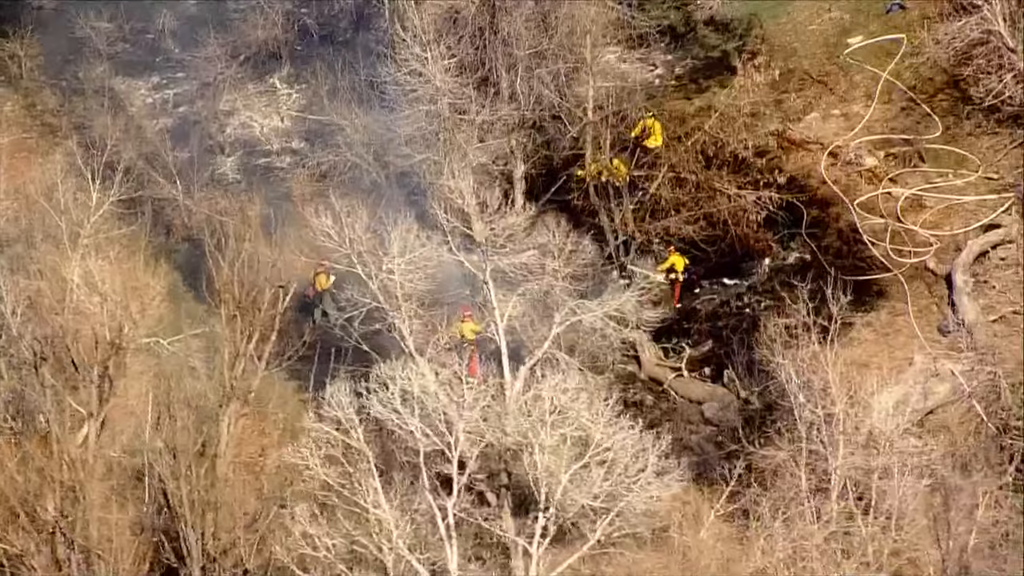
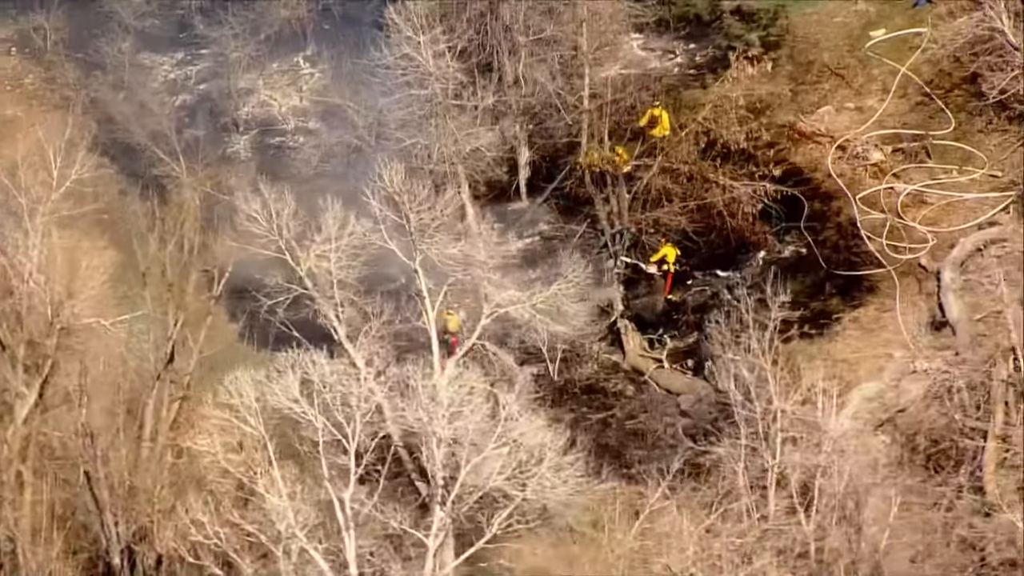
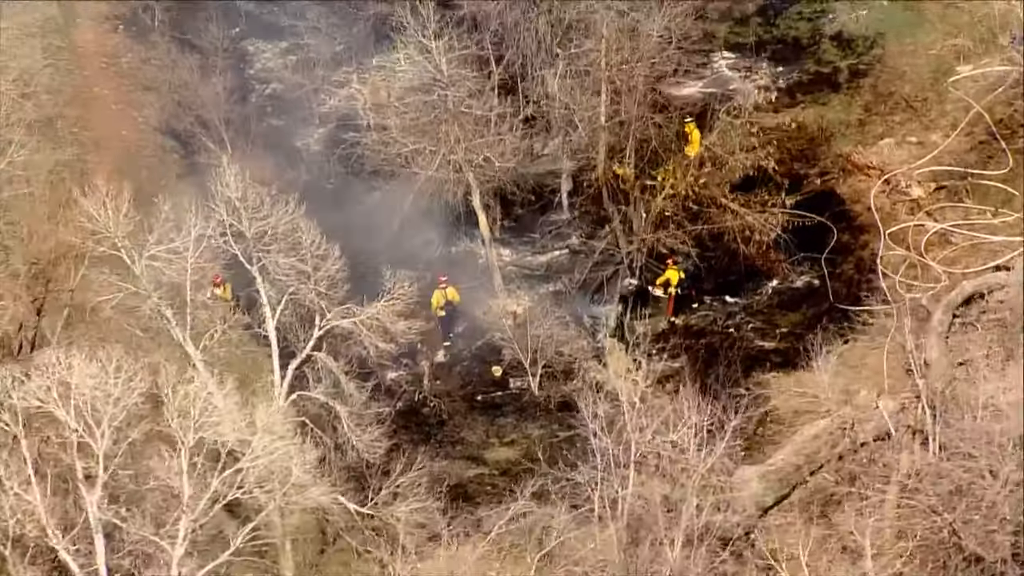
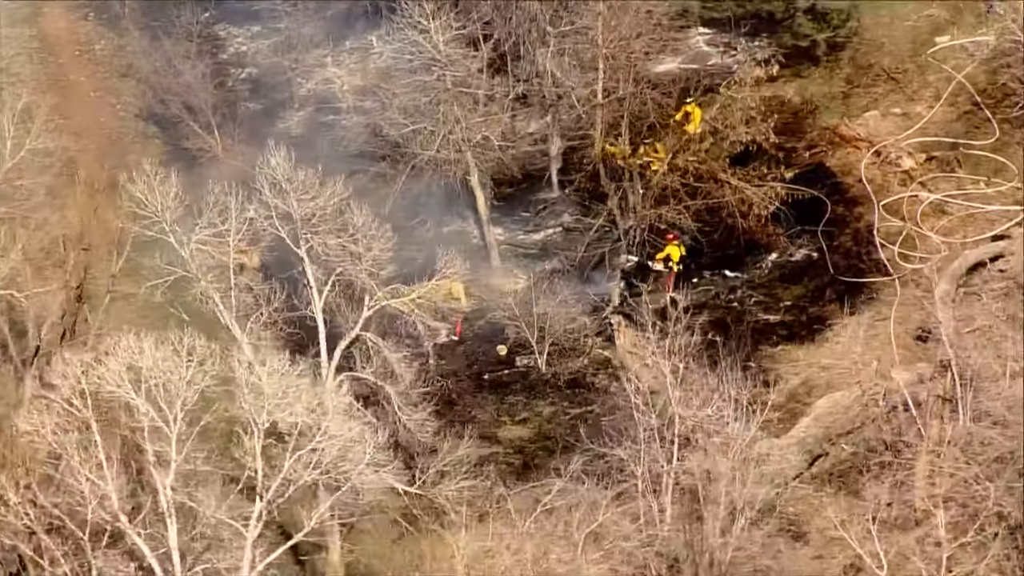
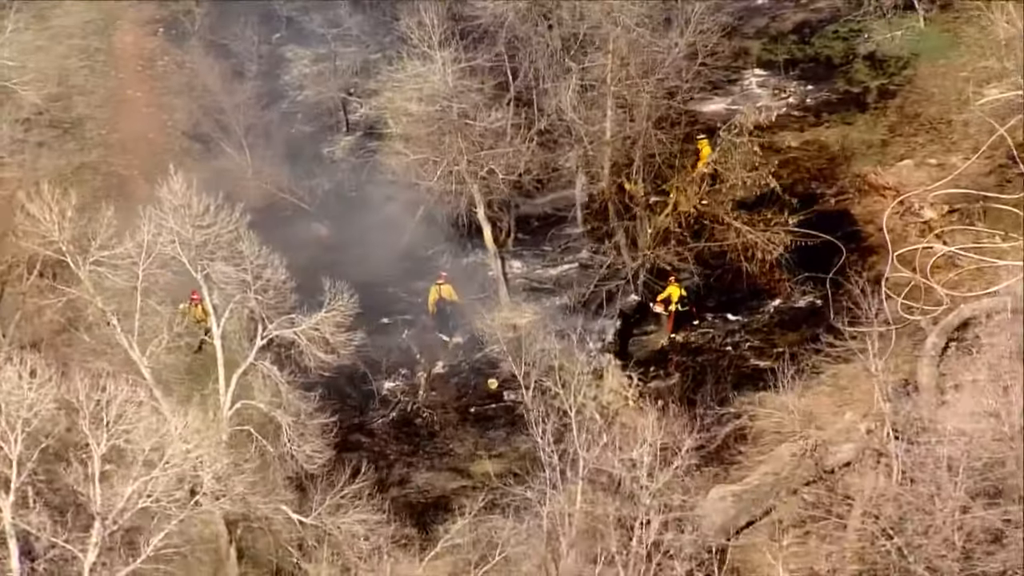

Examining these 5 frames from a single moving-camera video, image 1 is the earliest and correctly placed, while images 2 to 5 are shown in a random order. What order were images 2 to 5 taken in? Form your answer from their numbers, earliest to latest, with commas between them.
2, 4, 3, 5
